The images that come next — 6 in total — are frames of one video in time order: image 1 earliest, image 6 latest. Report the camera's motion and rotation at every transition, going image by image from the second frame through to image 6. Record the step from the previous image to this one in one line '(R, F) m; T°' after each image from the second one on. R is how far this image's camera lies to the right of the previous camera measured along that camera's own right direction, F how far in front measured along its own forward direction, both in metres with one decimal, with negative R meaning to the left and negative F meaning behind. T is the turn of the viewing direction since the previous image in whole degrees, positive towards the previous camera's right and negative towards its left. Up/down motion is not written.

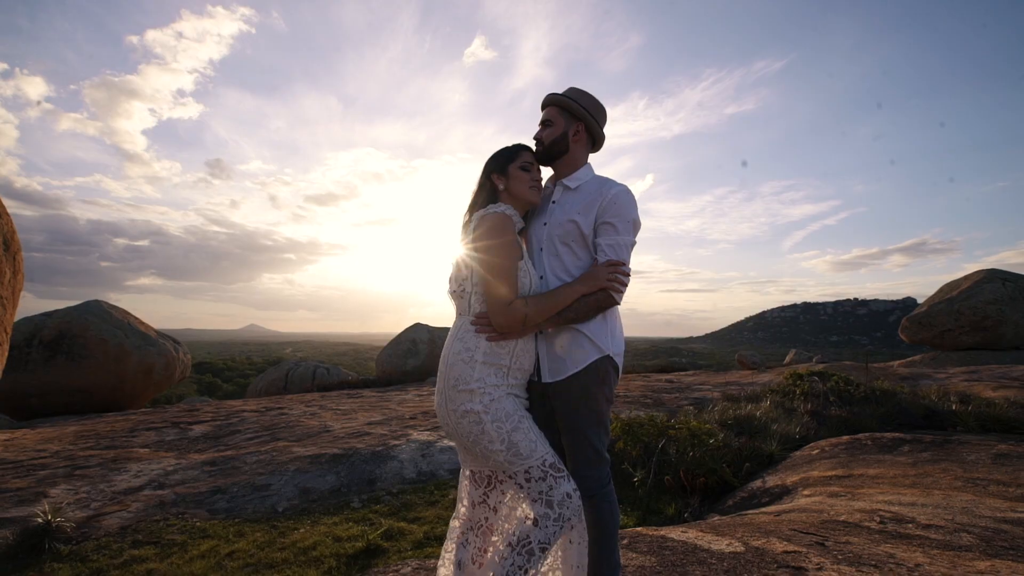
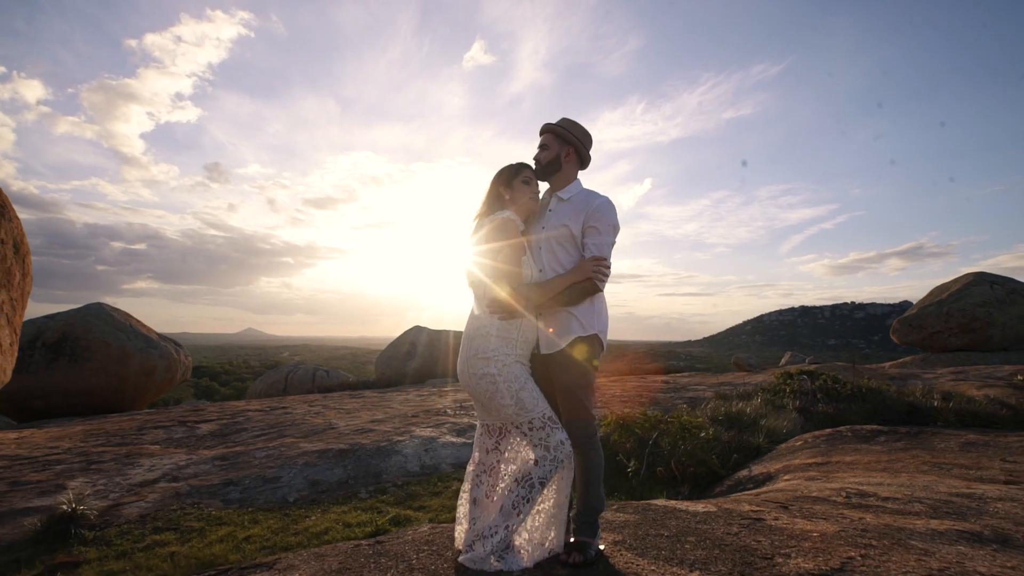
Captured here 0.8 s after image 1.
(0.0, -0.3) m; 0°
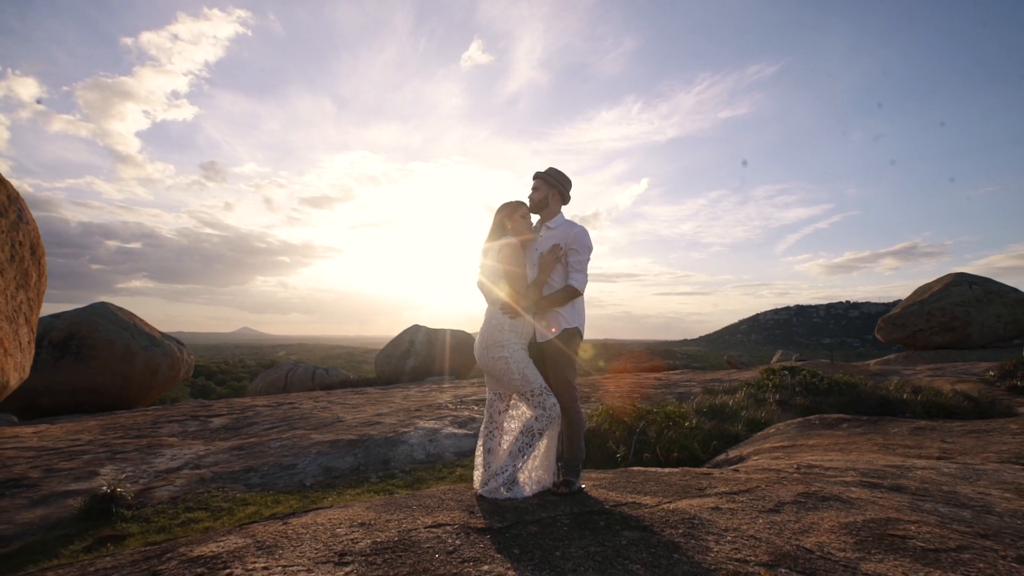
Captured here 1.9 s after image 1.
(0.0, -0.5) m; 0°
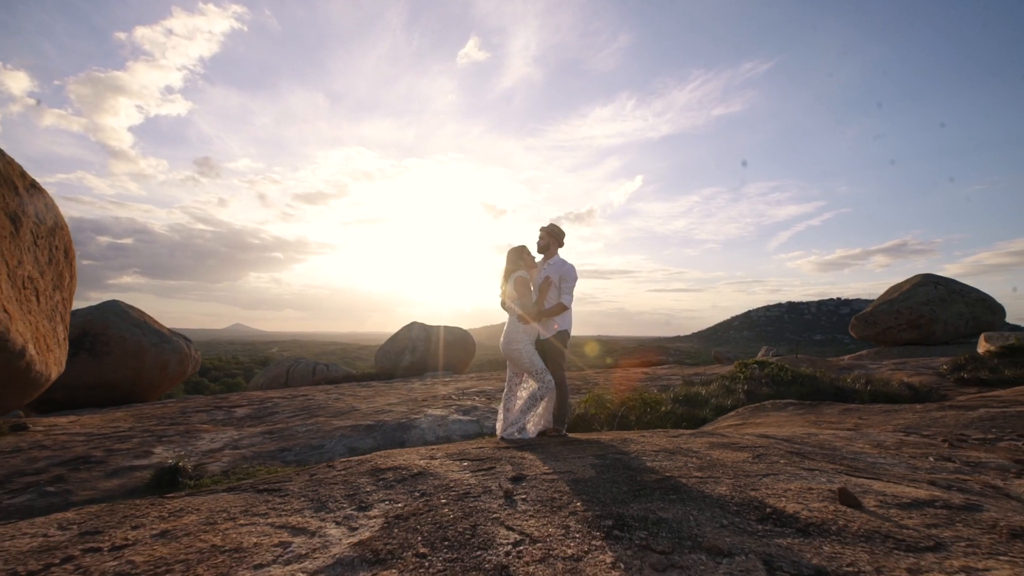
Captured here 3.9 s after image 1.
(-0.1, -1.1) m; +1°
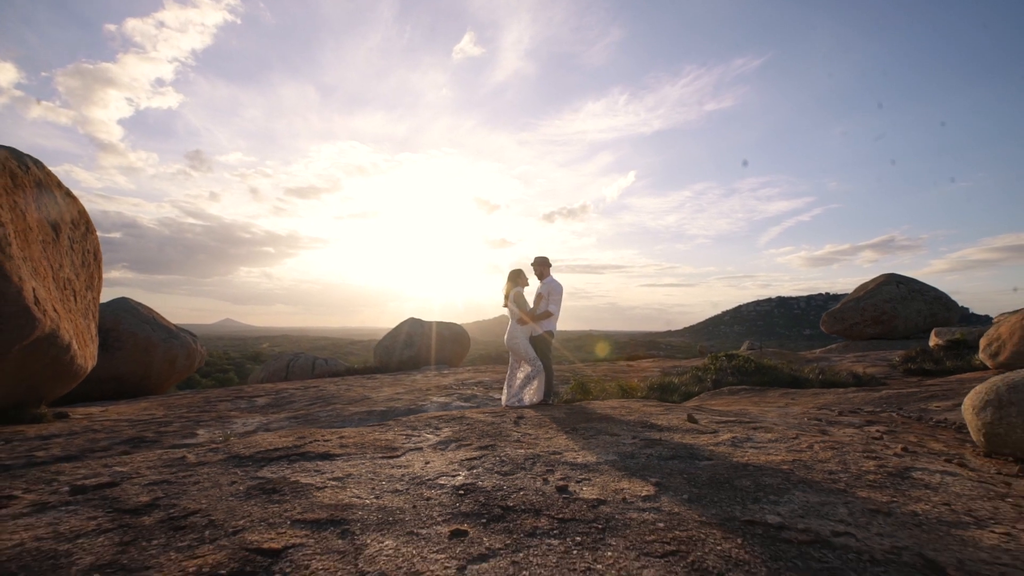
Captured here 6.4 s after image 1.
(-0.1, -1.2) m; +1°
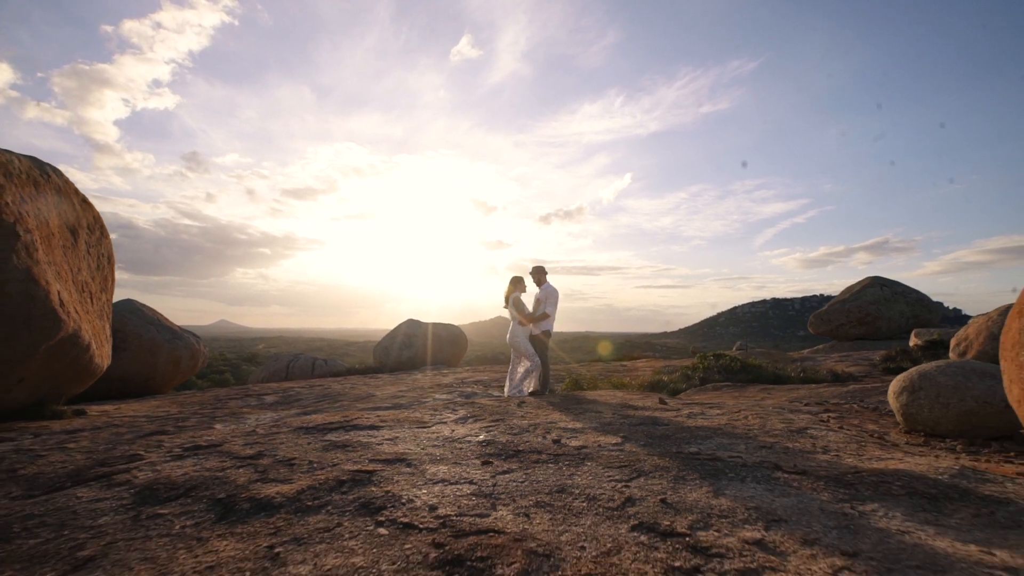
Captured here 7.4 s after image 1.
(0.0, -0.6) m; 0°
